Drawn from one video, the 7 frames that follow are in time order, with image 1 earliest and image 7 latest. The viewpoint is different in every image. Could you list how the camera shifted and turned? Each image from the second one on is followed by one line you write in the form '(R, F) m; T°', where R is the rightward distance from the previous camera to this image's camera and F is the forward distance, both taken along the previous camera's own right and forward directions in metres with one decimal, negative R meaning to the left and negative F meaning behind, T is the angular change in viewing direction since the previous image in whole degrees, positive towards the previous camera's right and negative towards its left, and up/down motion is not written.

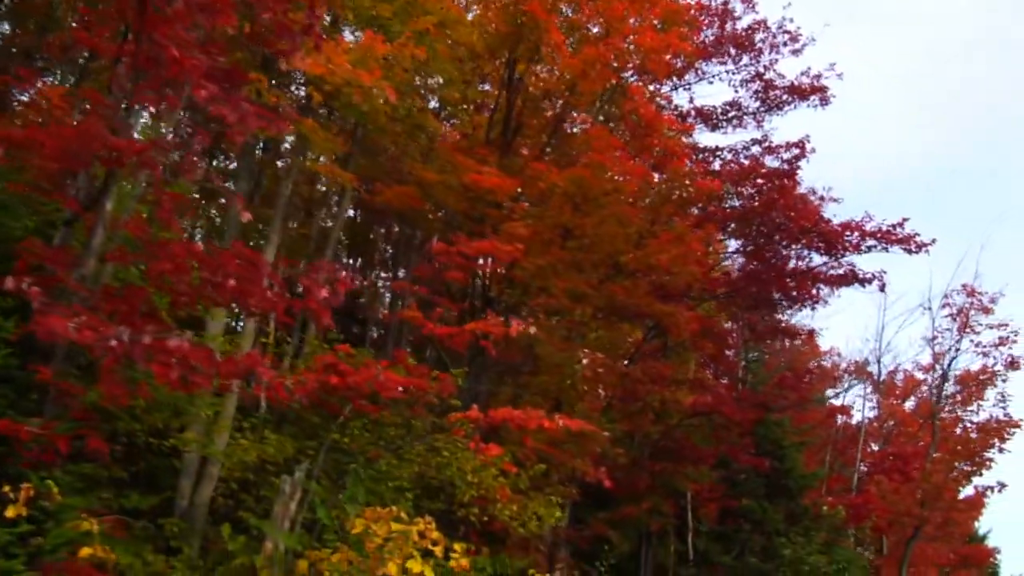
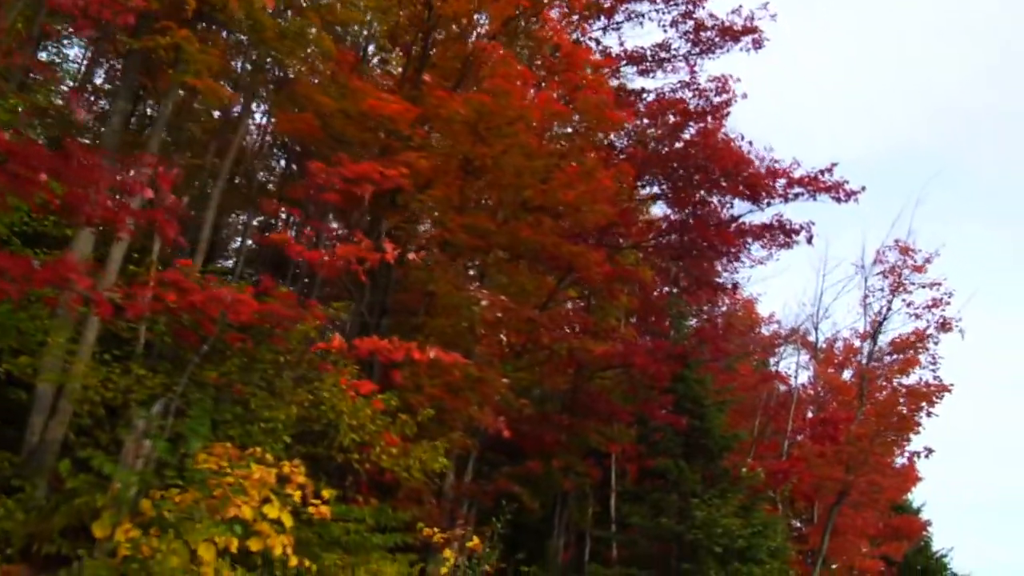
(+0.6, +0.8) m; +2°
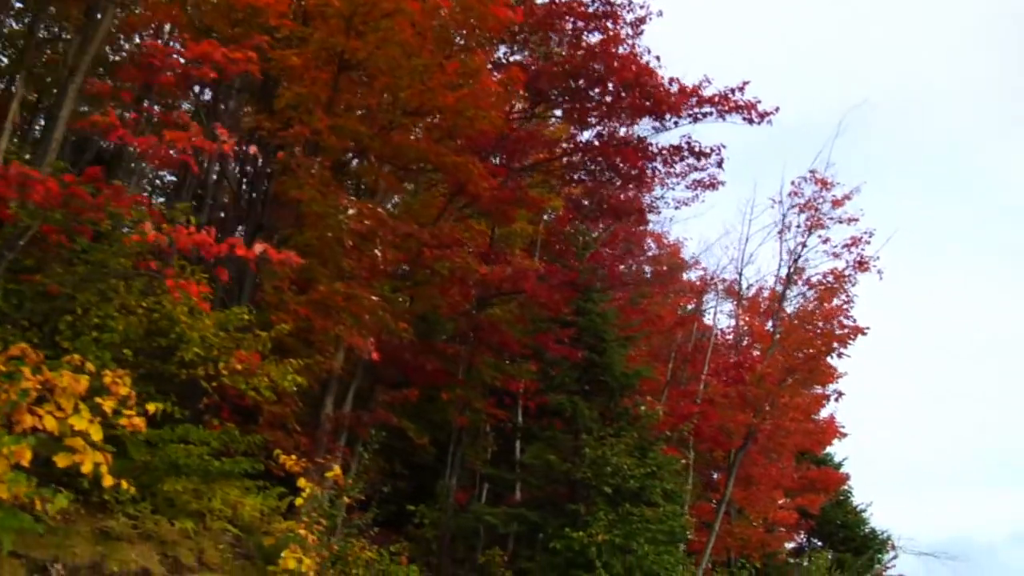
(+0.6, +1.0) m; +2°
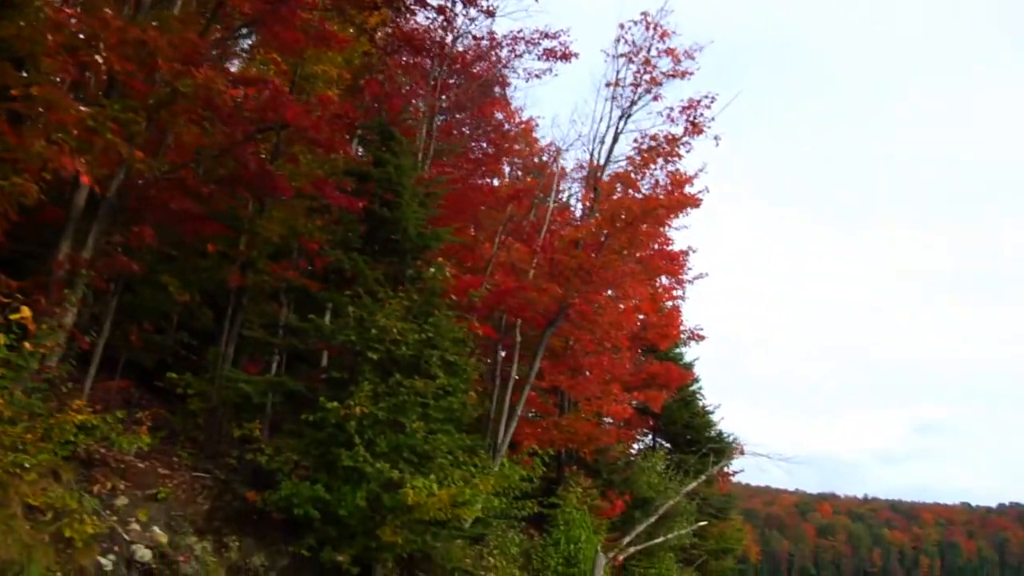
(+1.0, +1.7) m; +5°
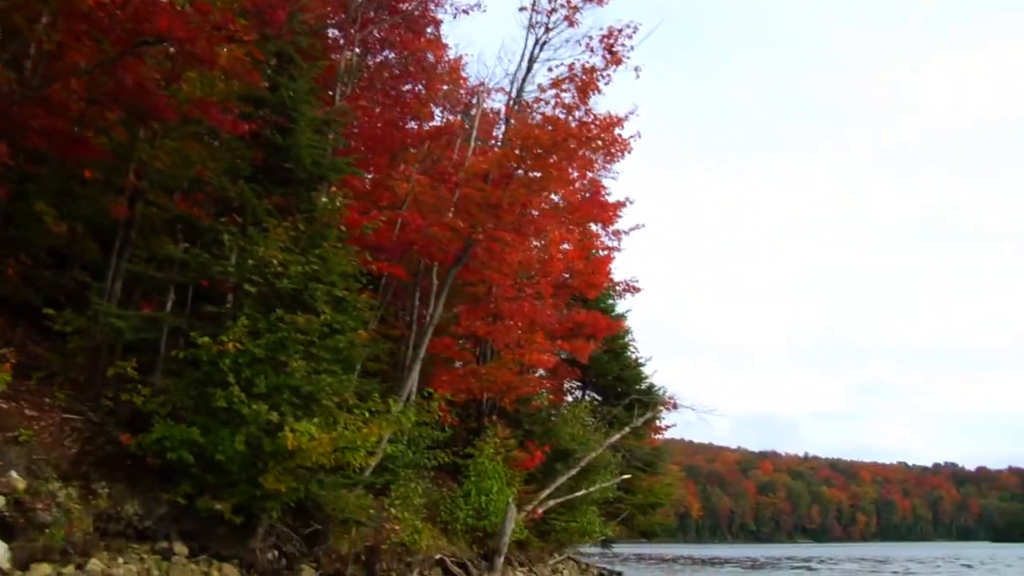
(+0.4, +0.8) m; +2°
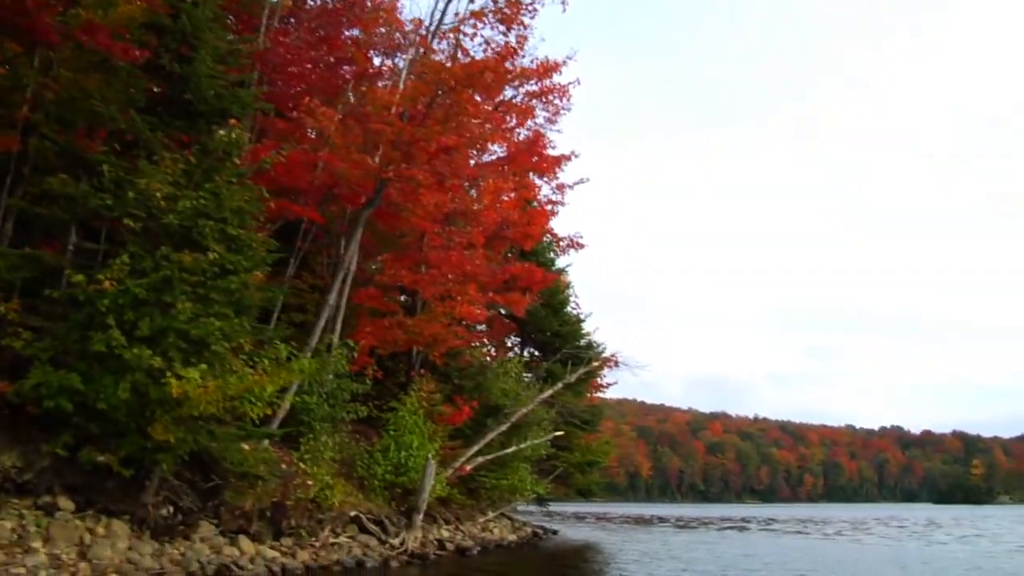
(+0.3, +0.7) m; +2°
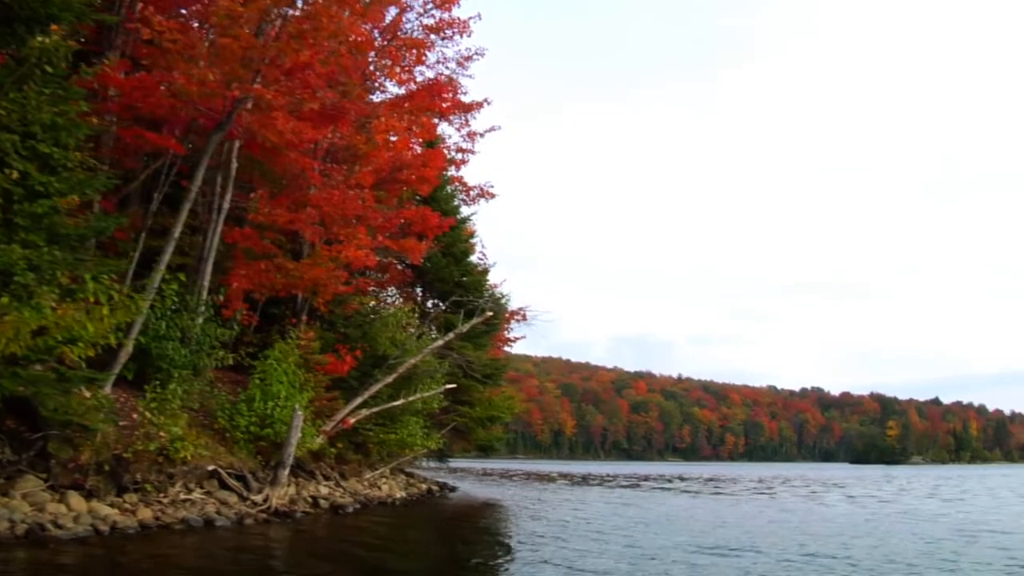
(+0.5, +1.0) m; +3°
